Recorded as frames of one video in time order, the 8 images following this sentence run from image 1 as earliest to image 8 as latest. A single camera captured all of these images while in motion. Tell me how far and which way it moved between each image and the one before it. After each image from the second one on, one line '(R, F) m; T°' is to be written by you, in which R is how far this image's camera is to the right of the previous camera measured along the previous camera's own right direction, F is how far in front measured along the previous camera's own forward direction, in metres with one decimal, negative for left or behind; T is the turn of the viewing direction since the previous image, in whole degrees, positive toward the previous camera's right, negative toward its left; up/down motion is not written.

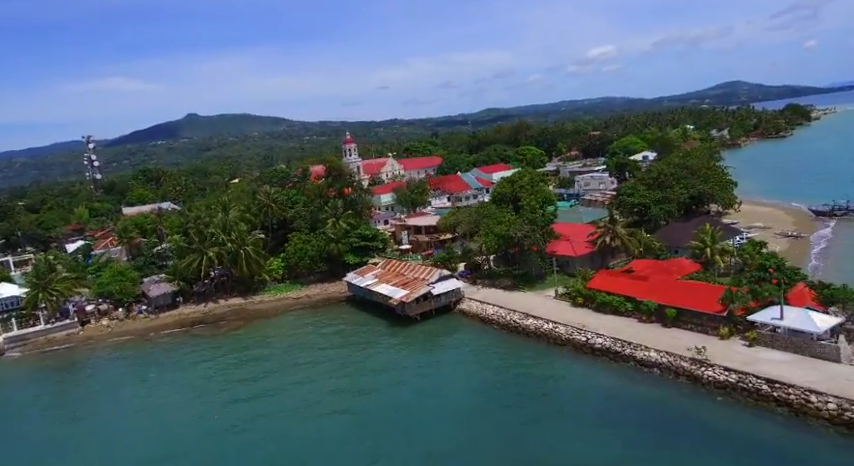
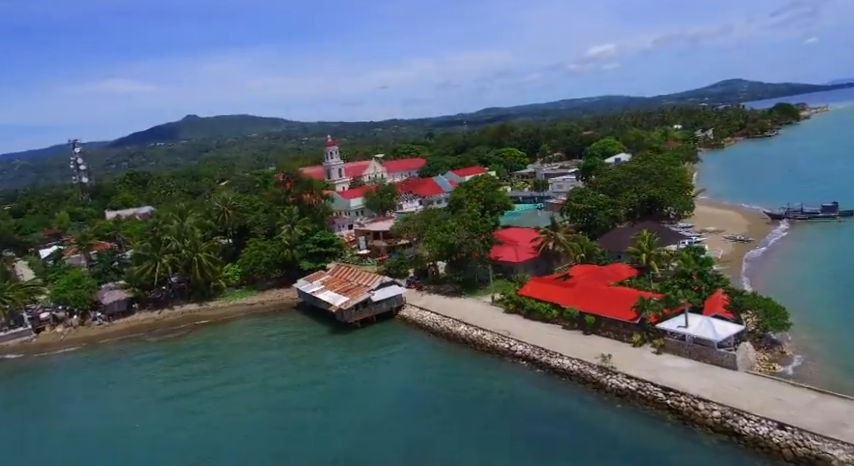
(+3.9, -0.4) m; 0°
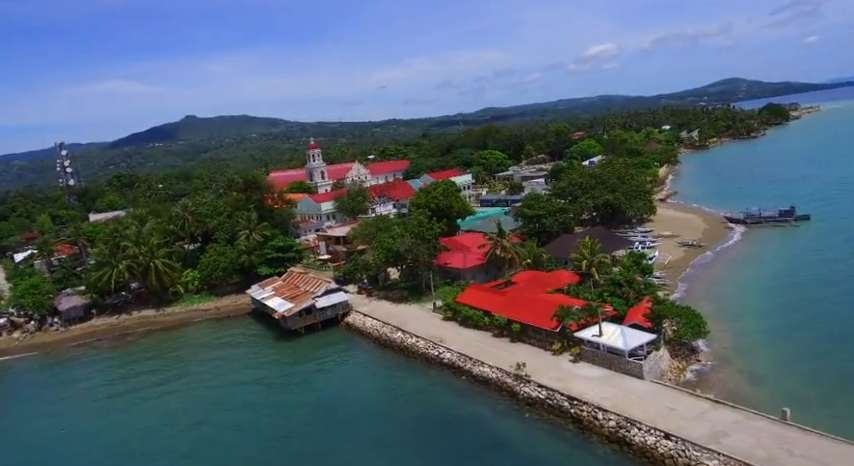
(+3.7, -0.3) m; 0°
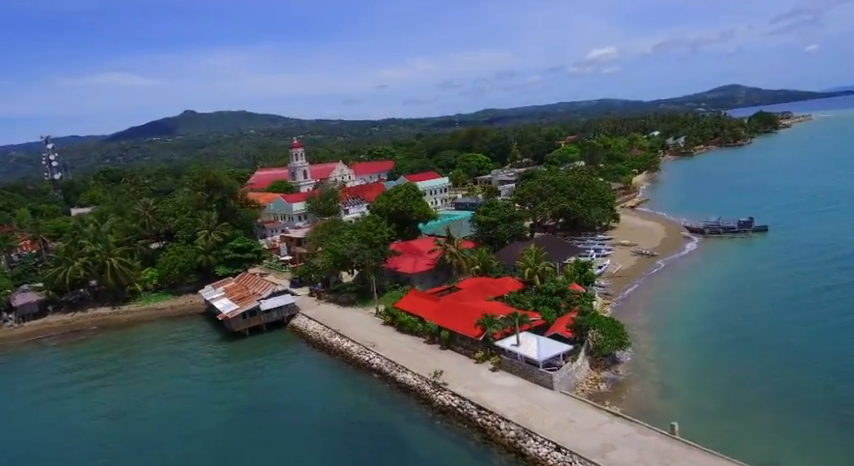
(+3.4, -0.2) m; 0°
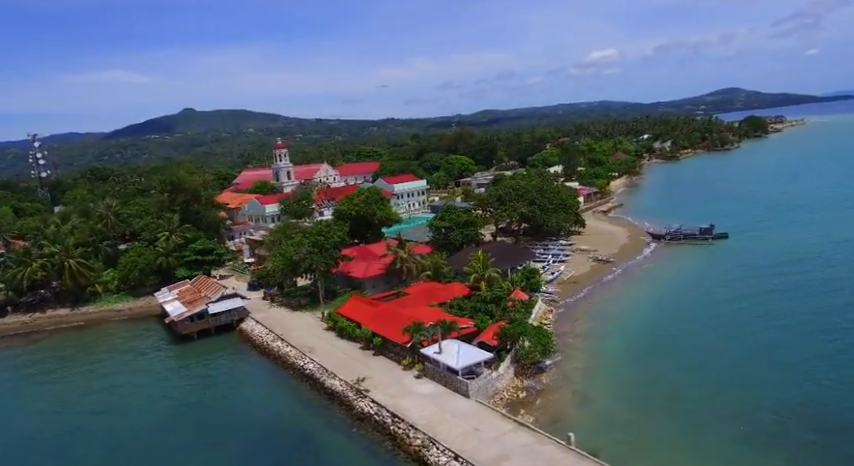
(+3.4, -0.2) m; 0°
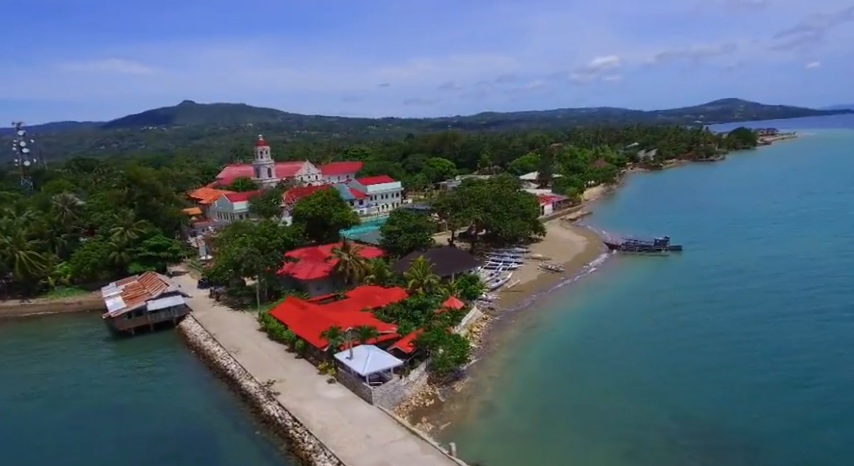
(+3.7, -0.2) m; 0°
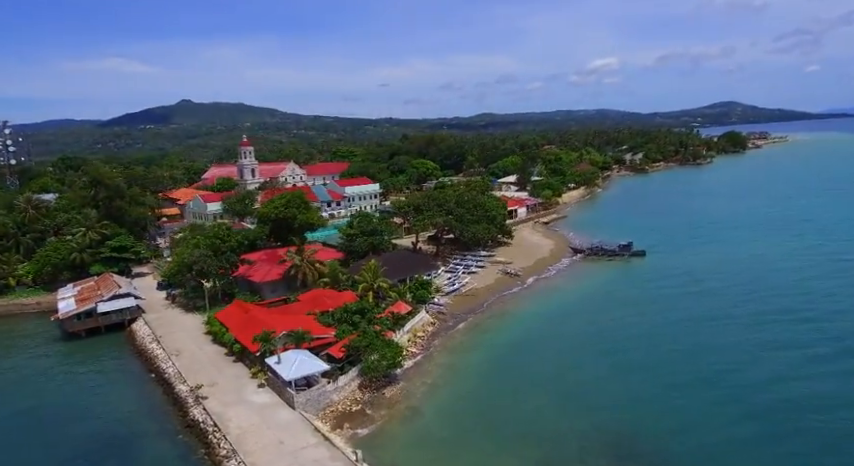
(+3.1, 0.0) m; 0°
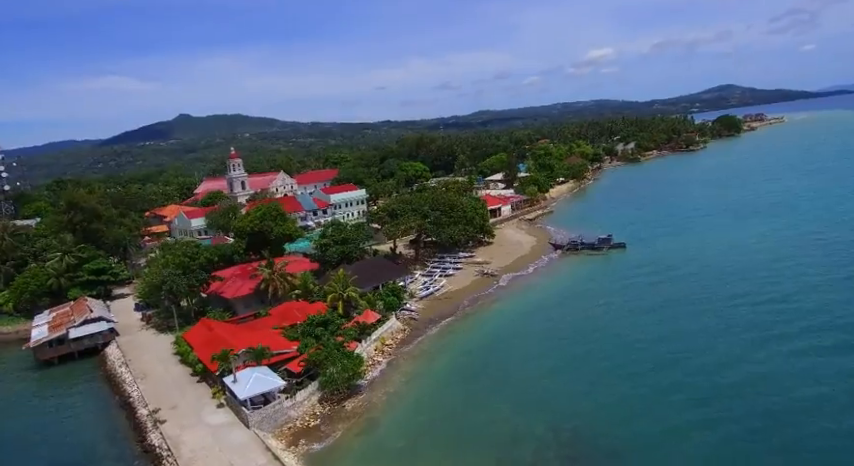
(+2.5, +0.3) m; -1°
